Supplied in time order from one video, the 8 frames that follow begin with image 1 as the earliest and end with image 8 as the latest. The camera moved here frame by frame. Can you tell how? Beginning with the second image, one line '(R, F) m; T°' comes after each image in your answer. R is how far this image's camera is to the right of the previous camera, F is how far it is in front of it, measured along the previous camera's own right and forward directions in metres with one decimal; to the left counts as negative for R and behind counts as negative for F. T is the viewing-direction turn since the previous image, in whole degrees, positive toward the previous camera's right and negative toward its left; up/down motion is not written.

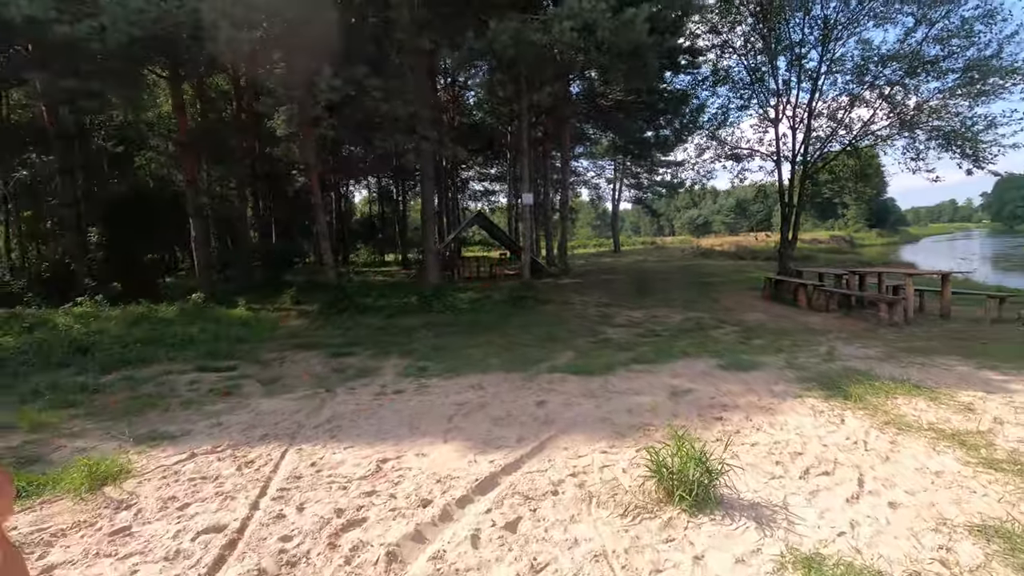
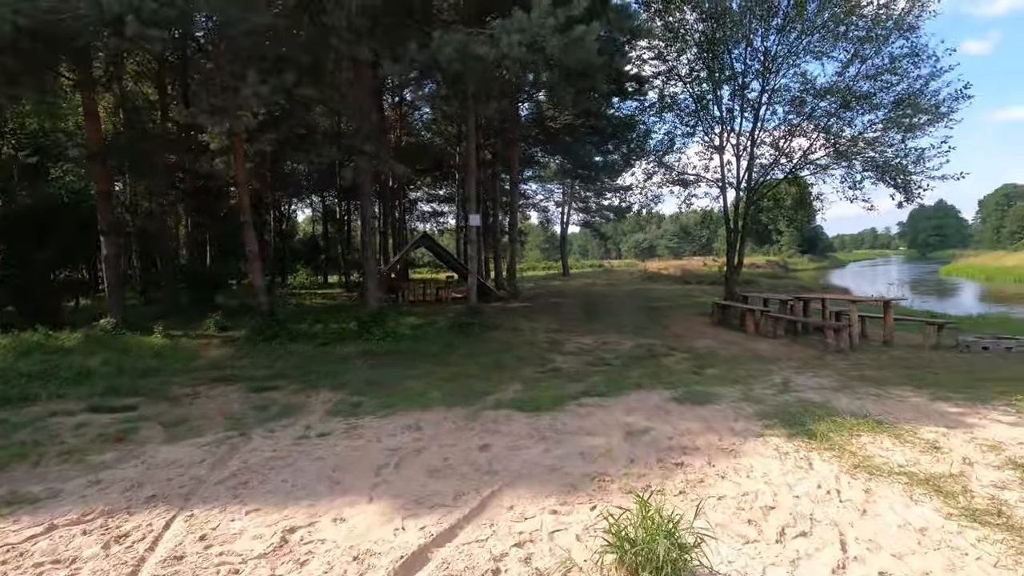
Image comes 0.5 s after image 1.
(+0.1, +0.6) m; +5°
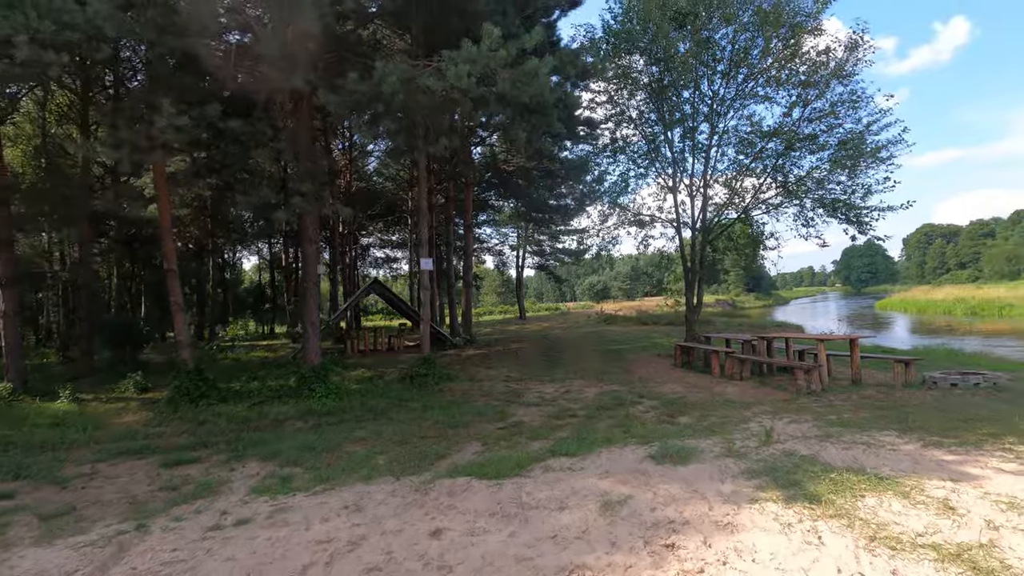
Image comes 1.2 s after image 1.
(0.0, +0.7) m; +5°
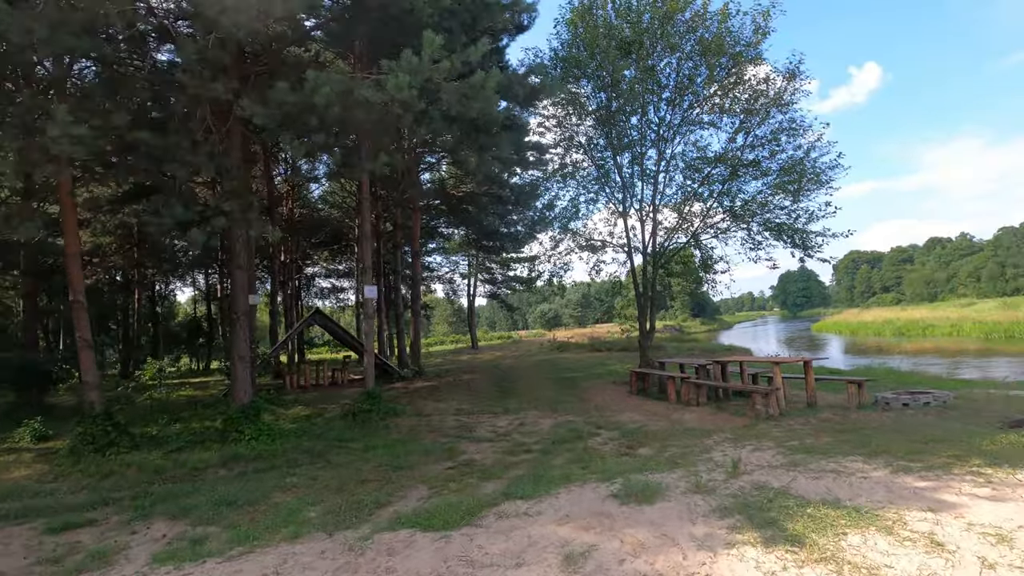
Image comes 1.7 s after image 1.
(0.0, +0.5) m; +5°
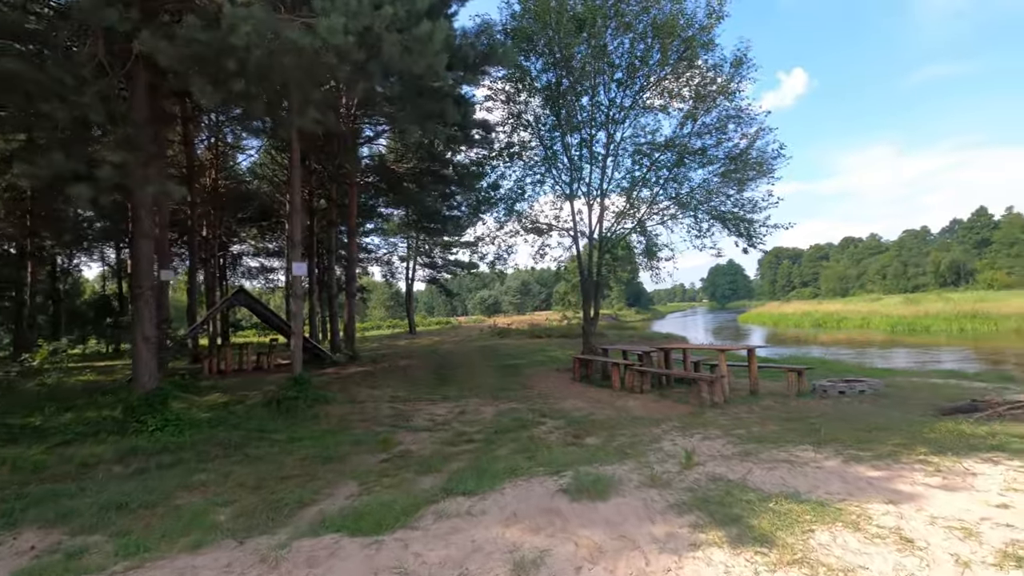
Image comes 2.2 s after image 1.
(-0.1, +0.6) m; +6°
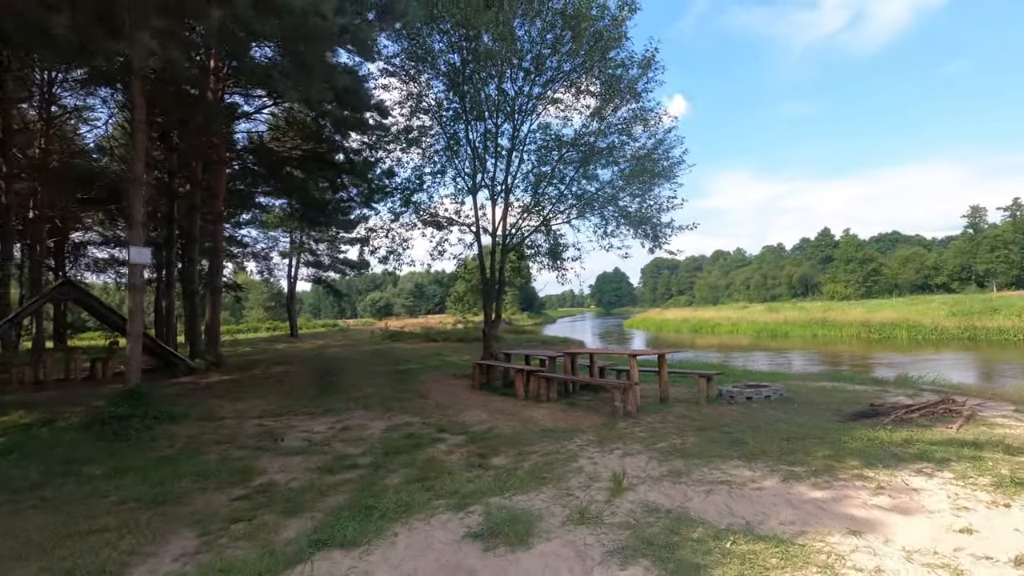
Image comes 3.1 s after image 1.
(0.0, +1.1) m; +11°
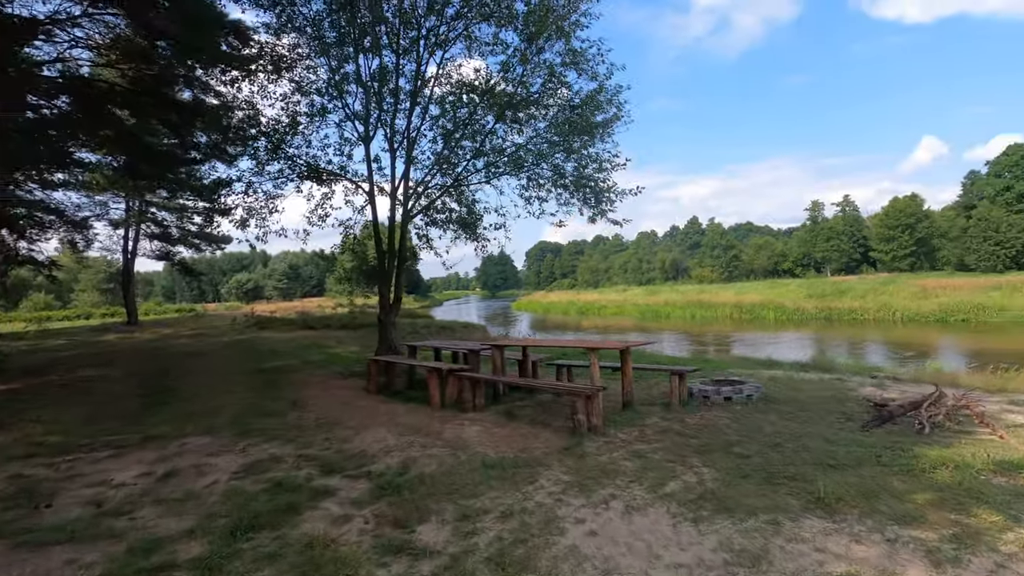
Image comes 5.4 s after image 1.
(-0.4, +2.5) m; +12°
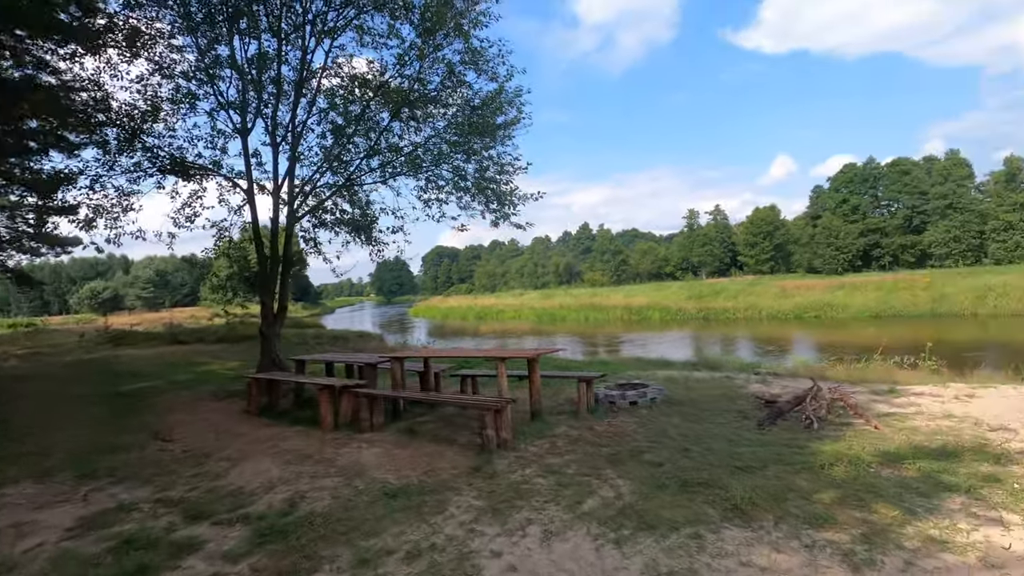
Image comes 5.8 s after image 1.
(-0.1, +0.4) m; +11°
